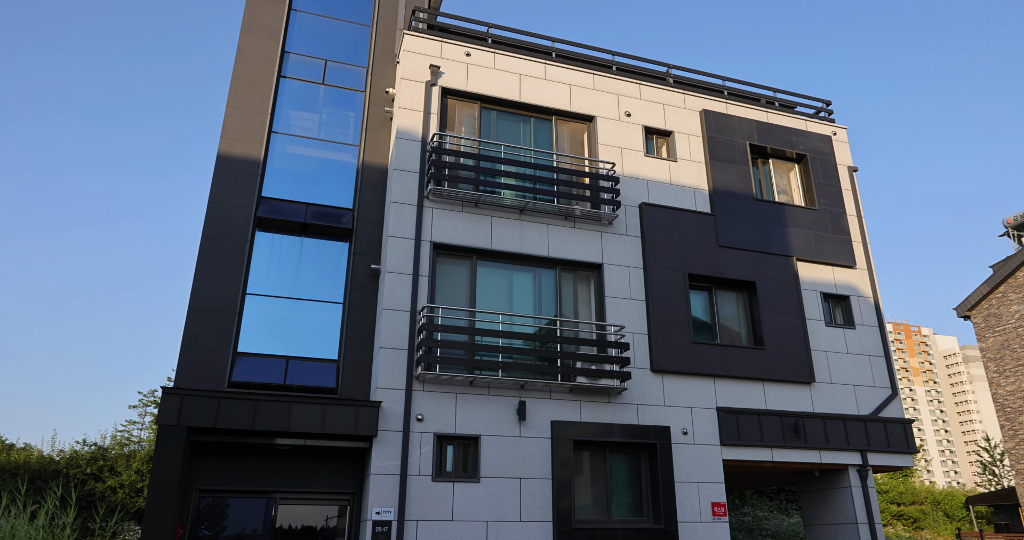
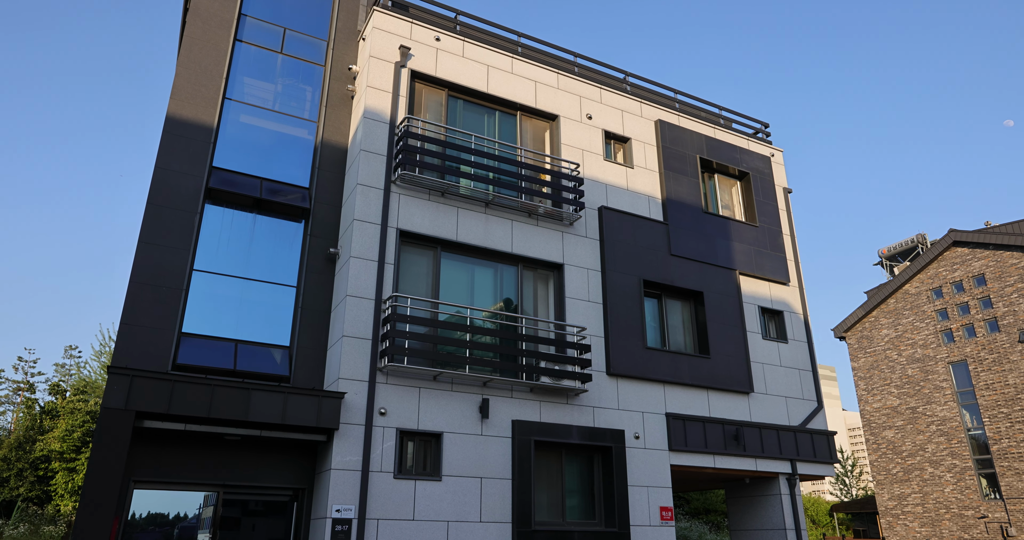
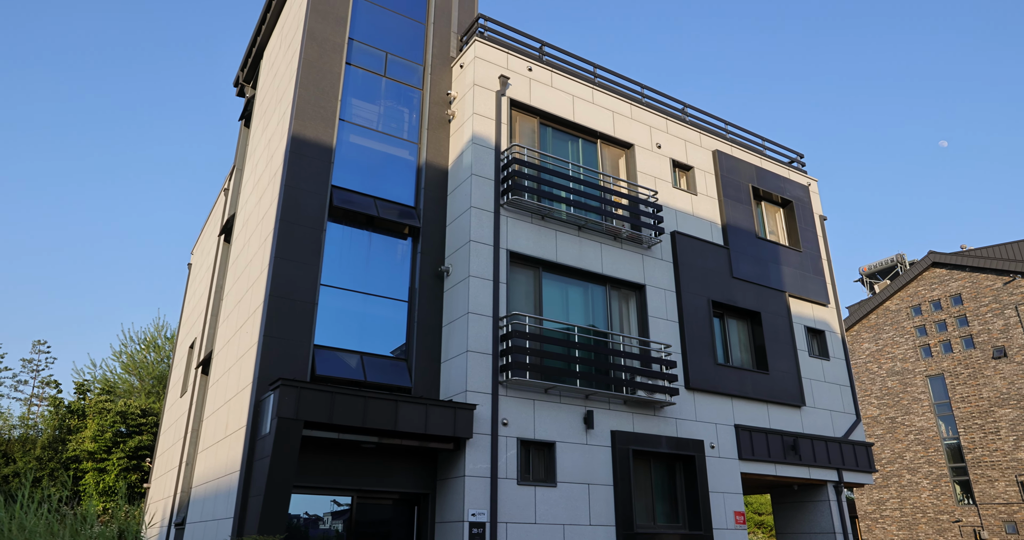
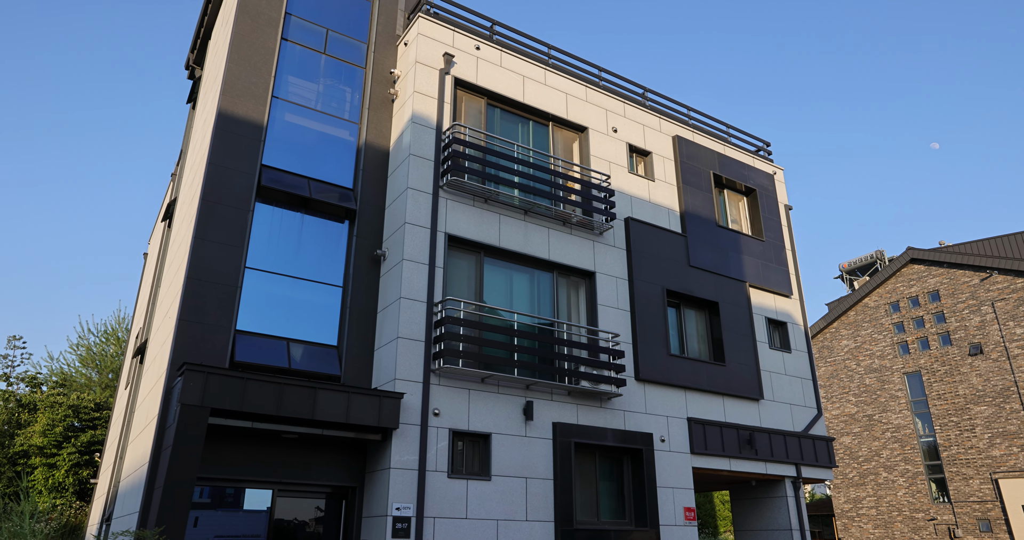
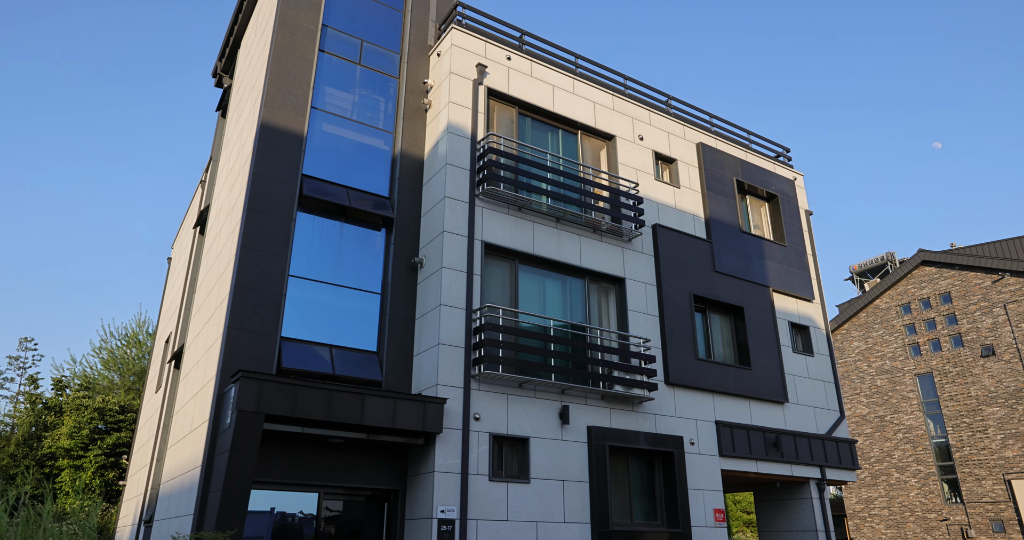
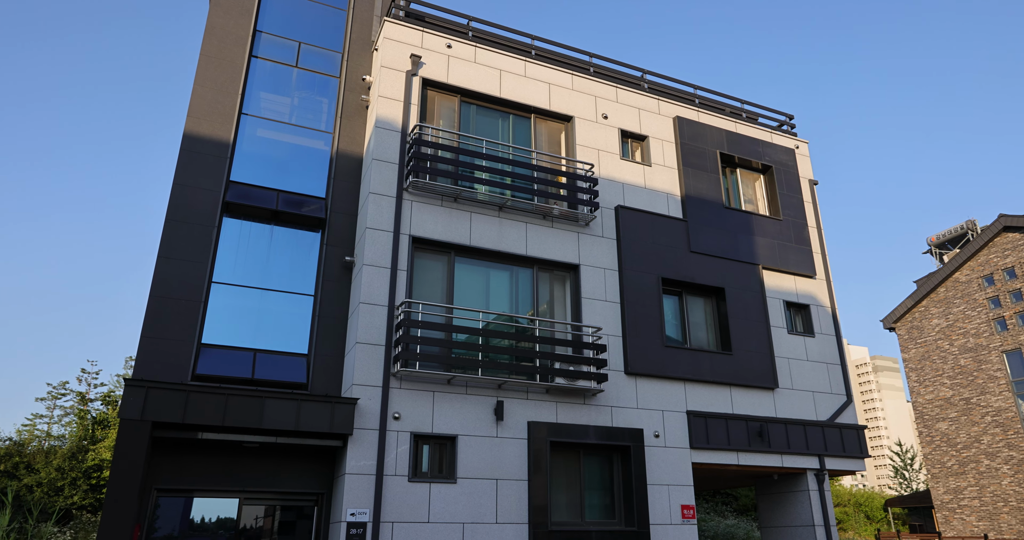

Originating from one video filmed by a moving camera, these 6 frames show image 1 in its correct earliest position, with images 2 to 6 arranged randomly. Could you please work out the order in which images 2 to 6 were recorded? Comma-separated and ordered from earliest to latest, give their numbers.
6, 2, 4, 5, 3
